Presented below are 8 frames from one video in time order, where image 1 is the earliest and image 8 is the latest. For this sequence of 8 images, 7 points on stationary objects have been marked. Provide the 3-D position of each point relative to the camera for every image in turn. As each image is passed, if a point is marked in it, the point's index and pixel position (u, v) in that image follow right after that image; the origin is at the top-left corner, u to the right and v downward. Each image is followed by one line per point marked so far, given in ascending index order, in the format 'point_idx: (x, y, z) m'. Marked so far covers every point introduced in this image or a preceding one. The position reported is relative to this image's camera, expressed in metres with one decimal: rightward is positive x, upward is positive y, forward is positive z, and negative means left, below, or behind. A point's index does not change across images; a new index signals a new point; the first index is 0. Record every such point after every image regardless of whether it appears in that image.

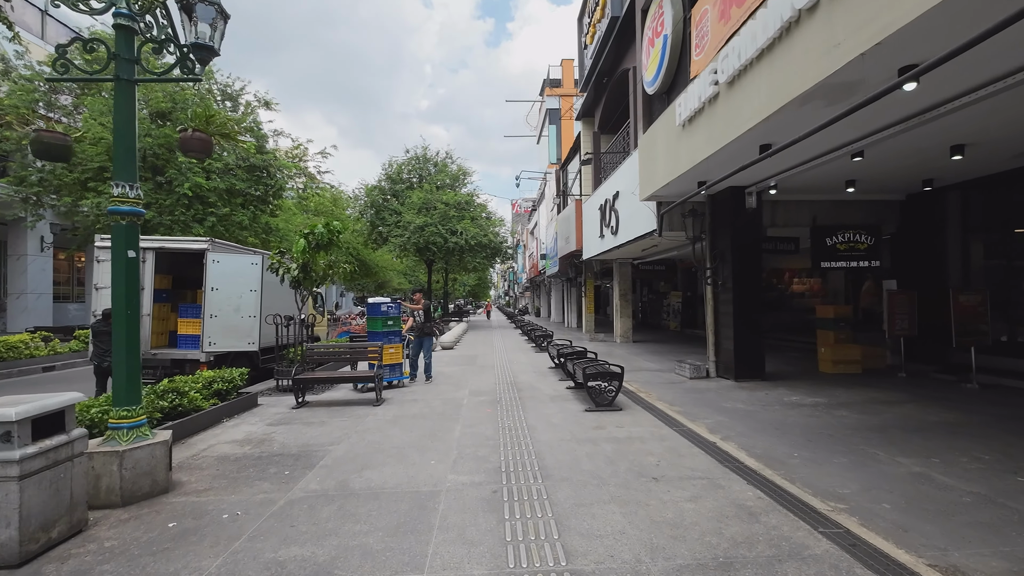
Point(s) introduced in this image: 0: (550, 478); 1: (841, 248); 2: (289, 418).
0: (+0.4, -1.8, +4.7) m
1: (+6.9, +0.8, +10.7) m
2: (-3.3, -1.9, +7.6) m
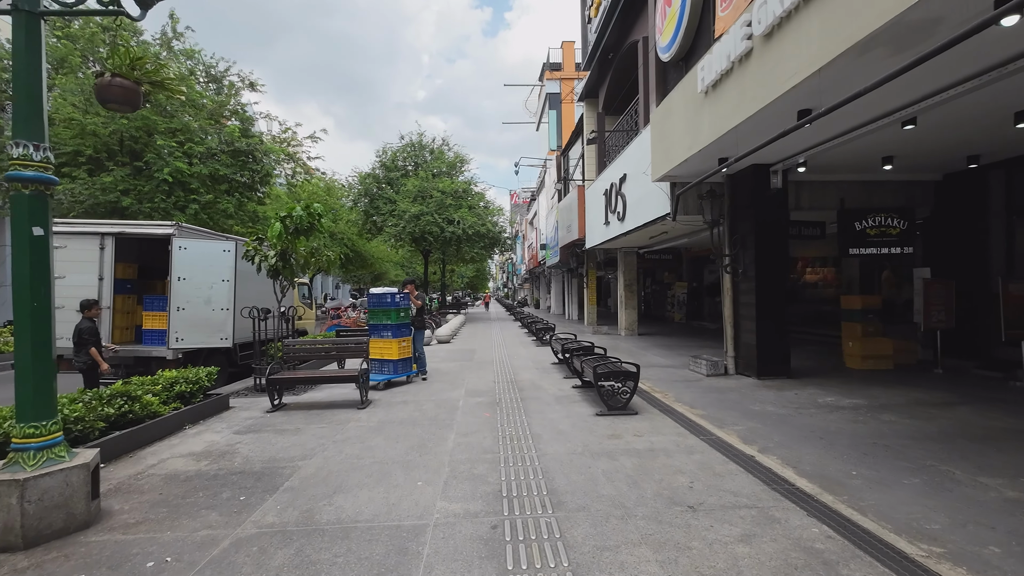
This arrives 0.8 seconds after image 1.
0: (+0.4, -1.7, +3.8) m
1: (+6.9, +1.1, +9.8) m
2: (-3.3, -1.8, +6.7) m
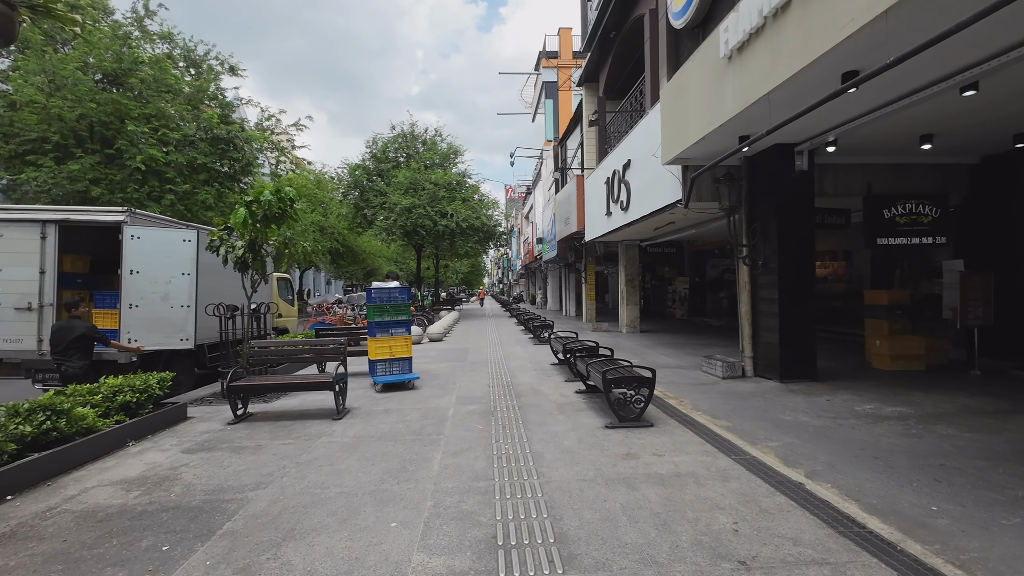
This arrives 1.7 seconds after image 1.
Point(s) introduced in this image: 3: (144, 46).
0: (+0.4, -1.6, +2.9) m
1: (+6.8, +1.2, +8.9) m
2: (-3.3, -1.7, +5.8) m
3: (-12.6, +8.2, +17.4) m
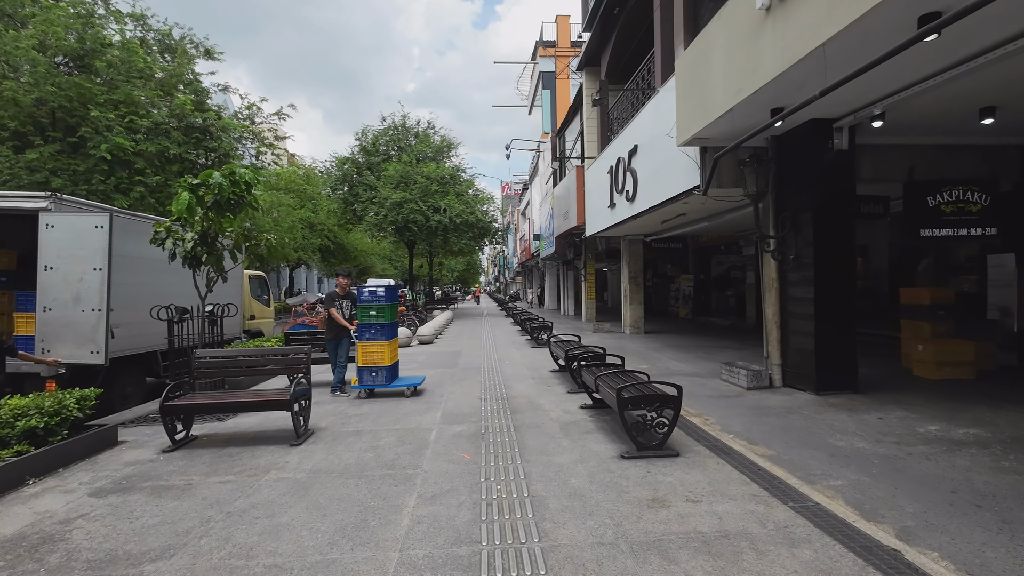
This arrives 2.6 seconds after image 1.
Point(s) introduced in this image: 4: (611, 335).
0: (+0.3, -1.6, +1.9) m
1: (+6.7, +1.2, +7.9) m
2: (-3.4, -1.7, +4.7) m
3: (-12.7, +8.3, +16.2) m
4: (+3.2, -1.5, +16.2) m
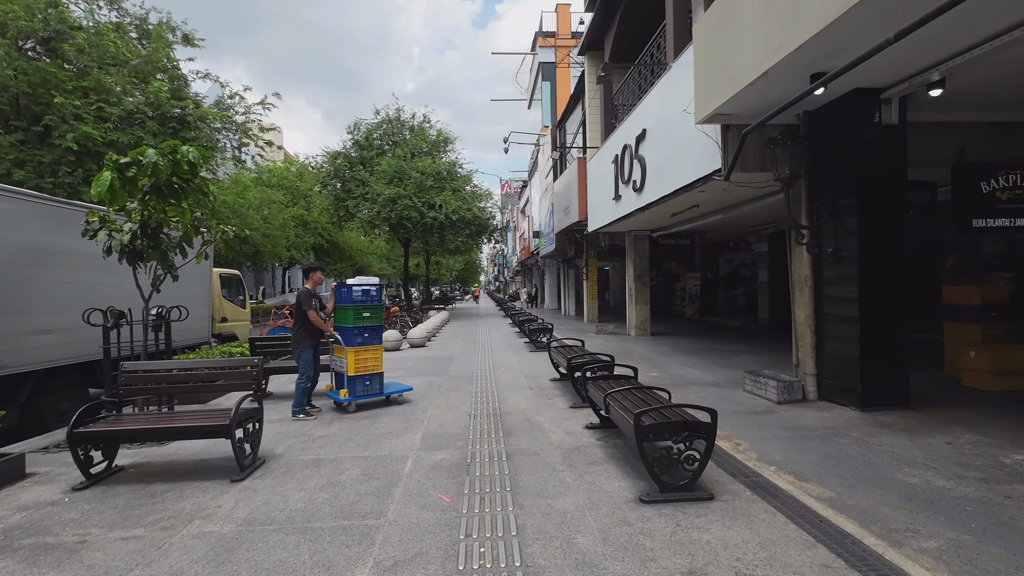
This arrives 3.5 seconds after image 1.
0: (+0.3, -1.6, +0.8) m
1: (+6.6, +1.2, +6.8) m
2: (-3.5, -1.7, +3.7) m
3: (-12.8, +8.3, +15.2) m
4: (+3.1, -1.5, +15.2) m
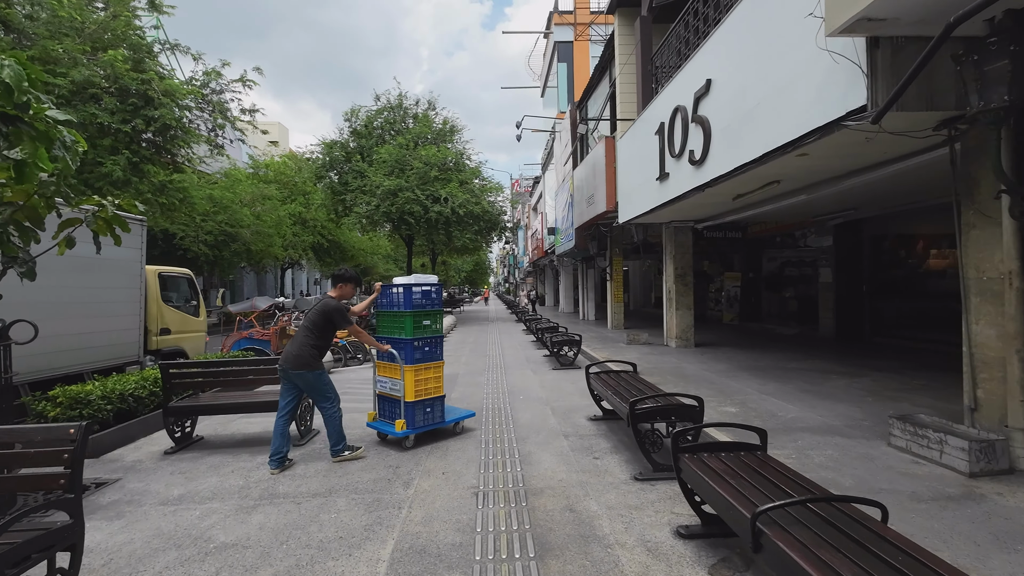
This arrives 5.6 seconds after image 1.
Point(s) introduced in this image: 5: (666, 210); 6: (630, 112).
0: (+0.4, -1.6, -1.6) m
1: (+6.9, +1.2, +4.3) m
2: (-3.3, -1.7, +1.3) m
3: (-12.4, +8.2, +13.0) m
4: (+3.5, -1.5, +12.7) m
5: (+3.1, +1.6, +10.4) m
6: (+3.0, +4.4, +12.8) m
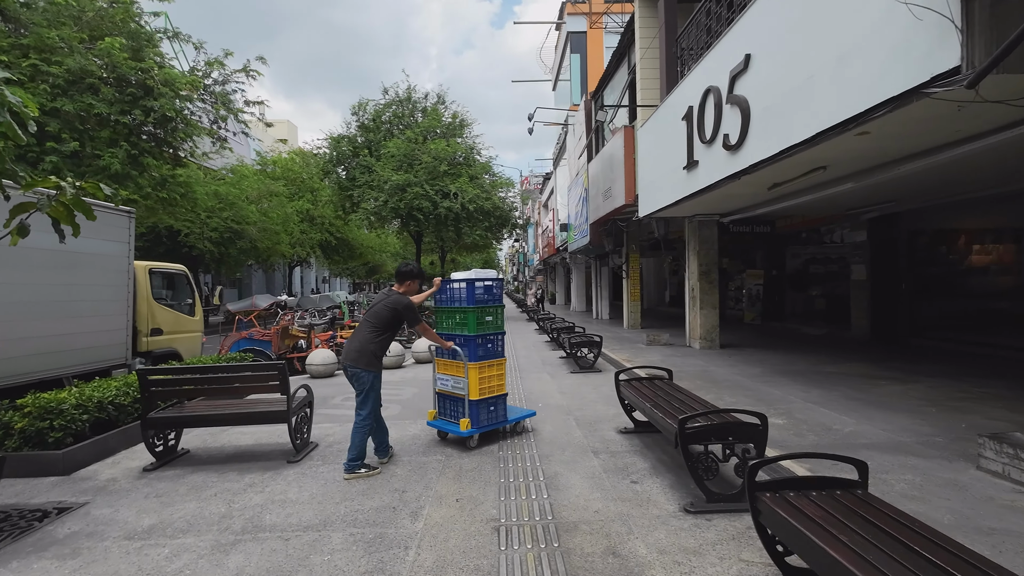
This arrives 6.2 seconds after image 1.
0: (+0.5, -1.6, -2.2) m
1: (+7.1, +1.2, +3.5) m
2: (-3.1, -1.7, +0.7) m
3: (-12.1, +8.3, +12.5) m
4: (+3.8, -1.5, +12.0) m
5: (+3.4, +1.6, +9.6) m
6: (+3.3, +4.5, +12.1) m
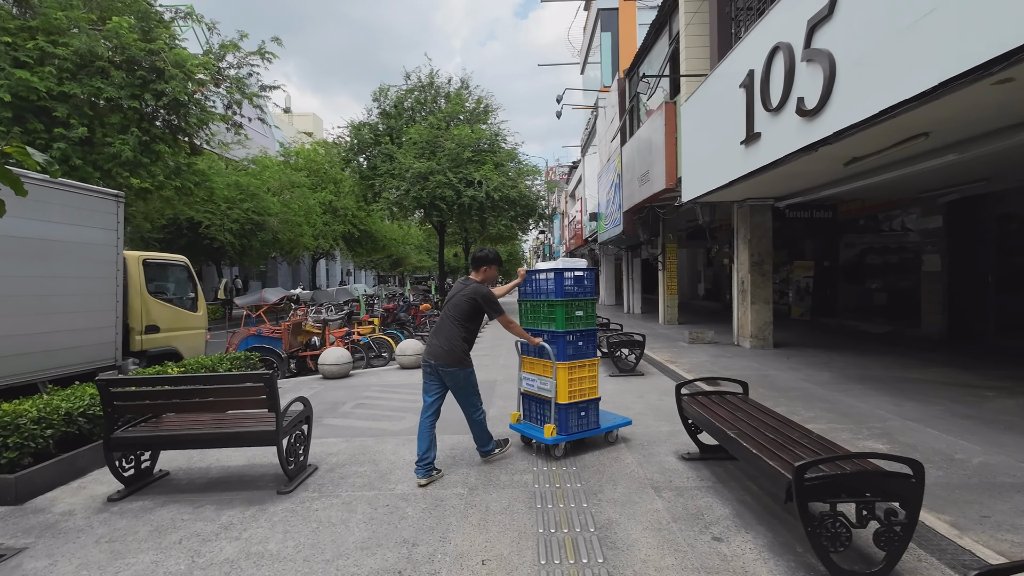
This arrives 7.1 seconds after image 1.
0: (+0.5, -1.6, -3.2) m
1: (+7.3, +1.3, +2.2) m
2: (-3.0, -1.7, -0.1) m
3: (-11.4, +8.4, +12.0) m
4: (+4.5, -1.3, +10.8) m
5: (+4.0, +1.8, +8.5) m
6: (+3.9, +4.6, +10.9) m
